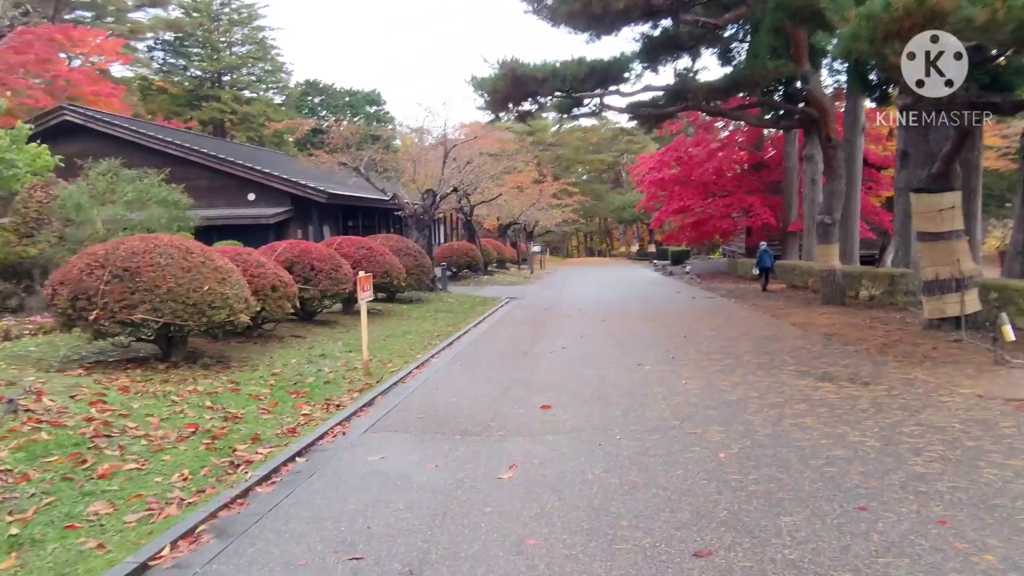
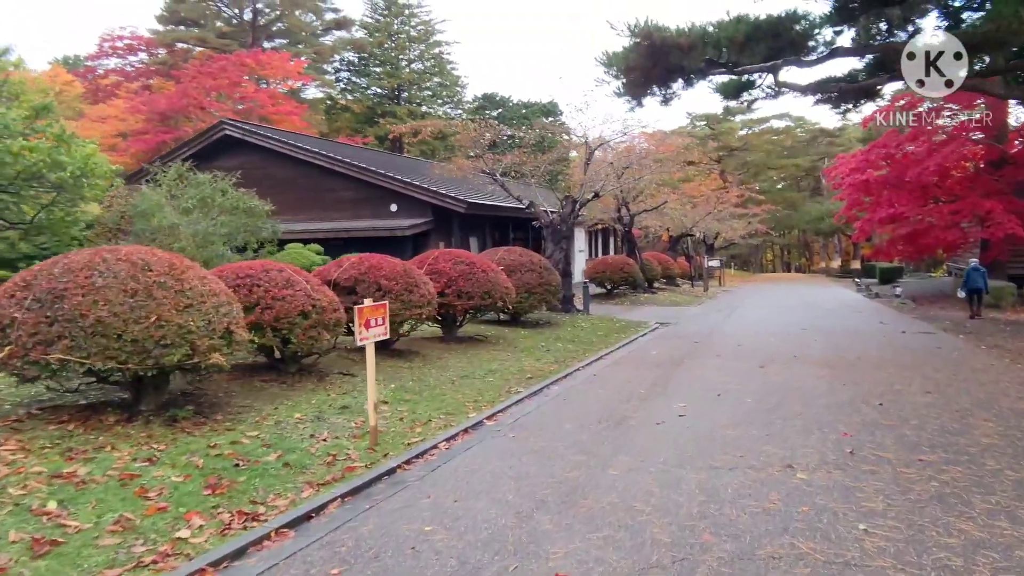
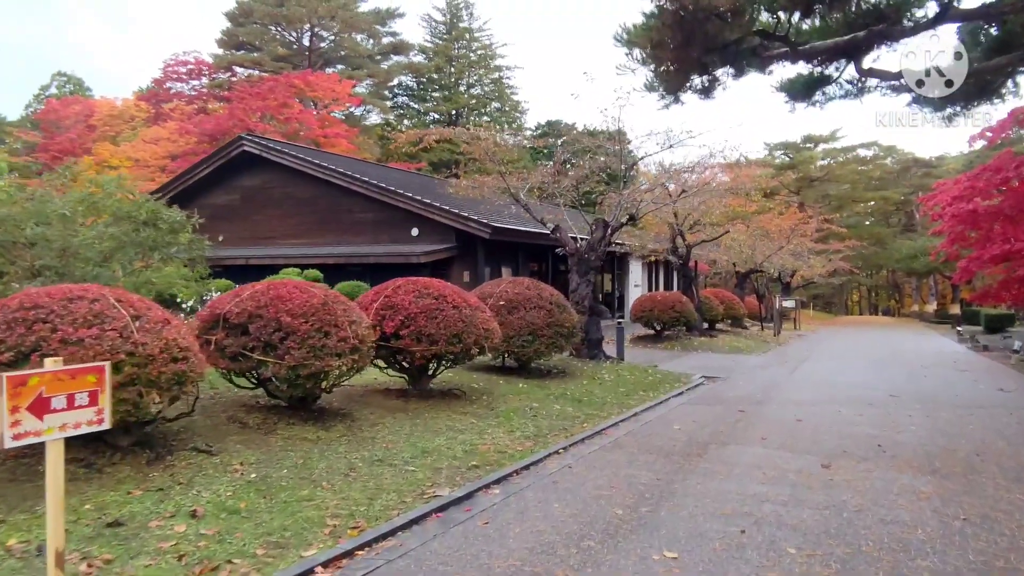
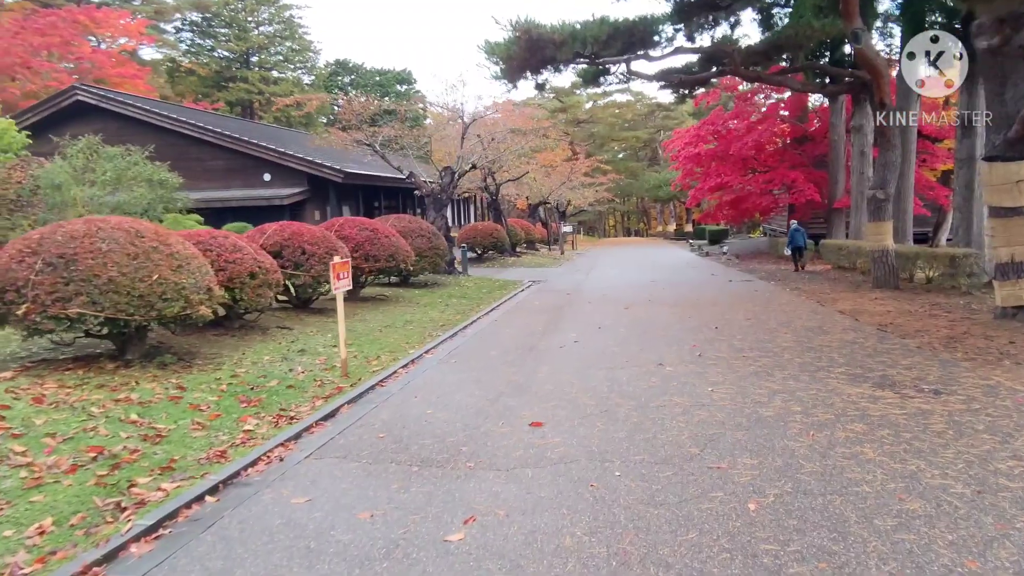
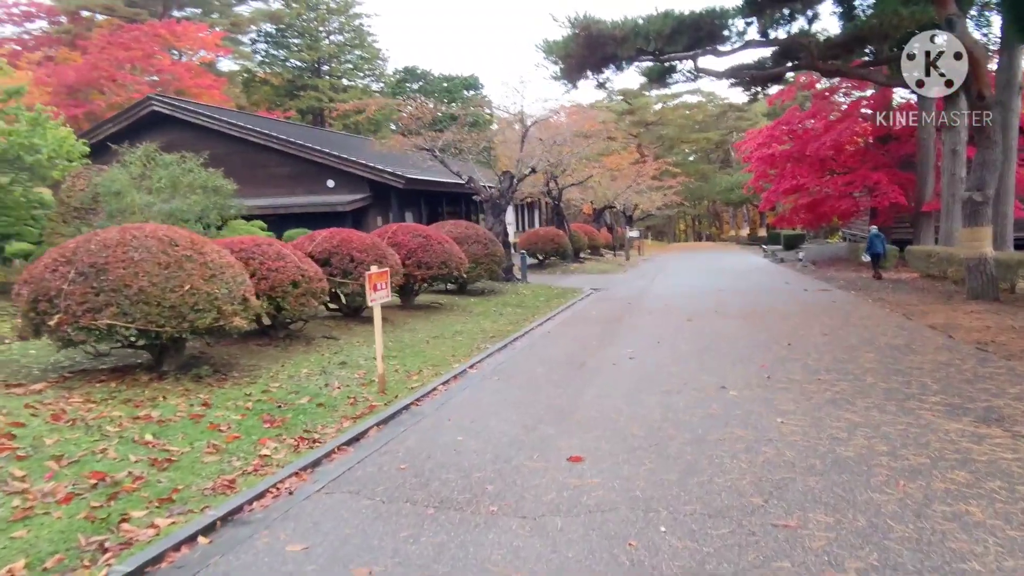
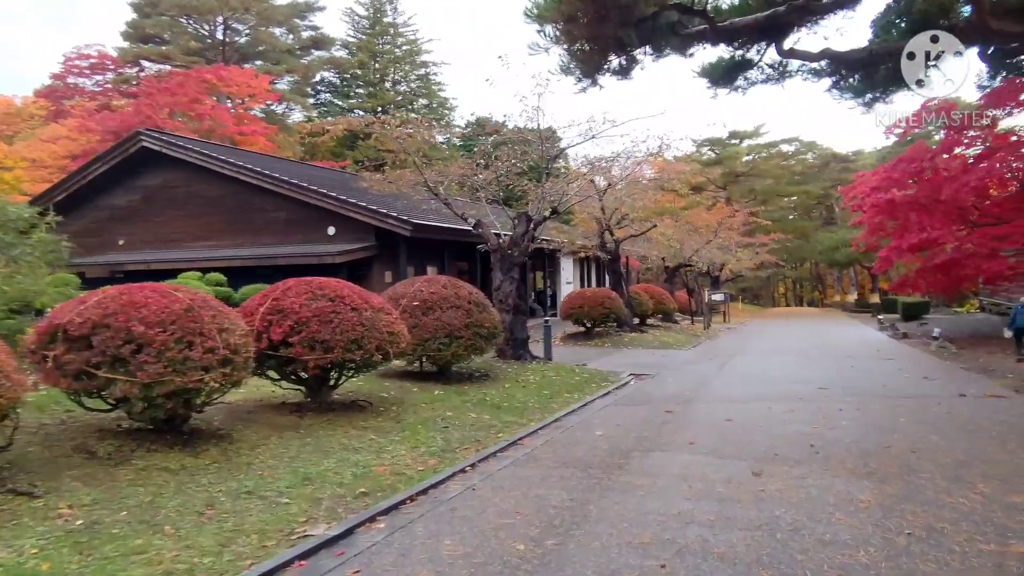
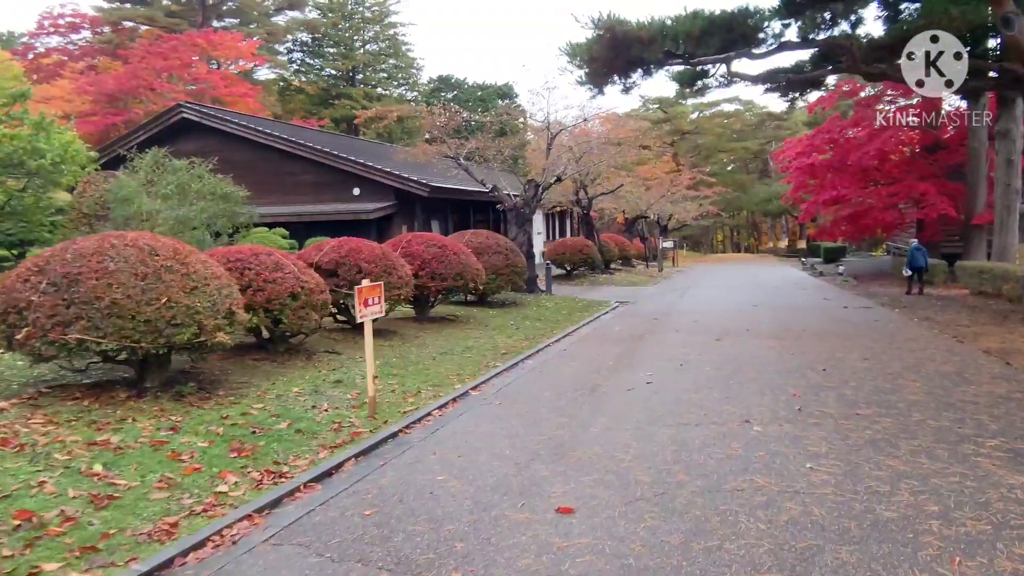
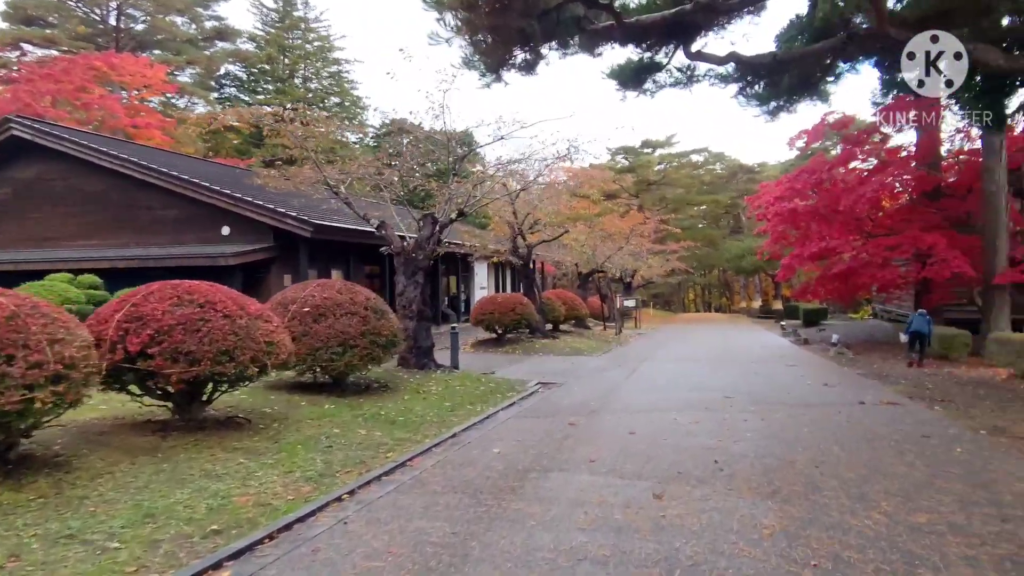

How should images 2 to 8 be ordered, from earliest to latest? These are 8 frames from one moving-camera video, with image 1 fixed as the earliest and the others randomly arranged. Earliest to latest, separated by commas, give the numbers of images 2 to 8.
4, 5, 7, 2, 3, 6, 8
